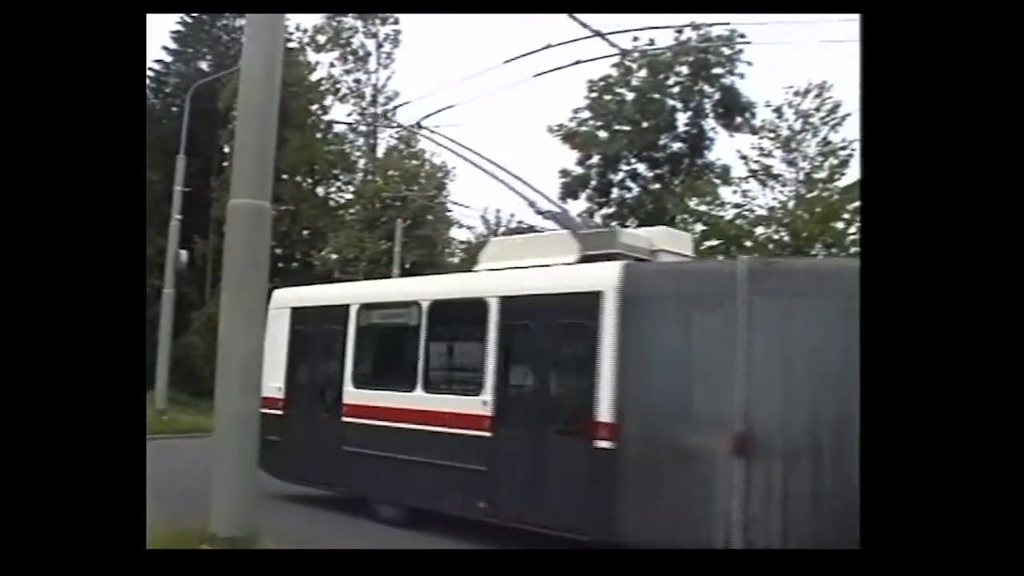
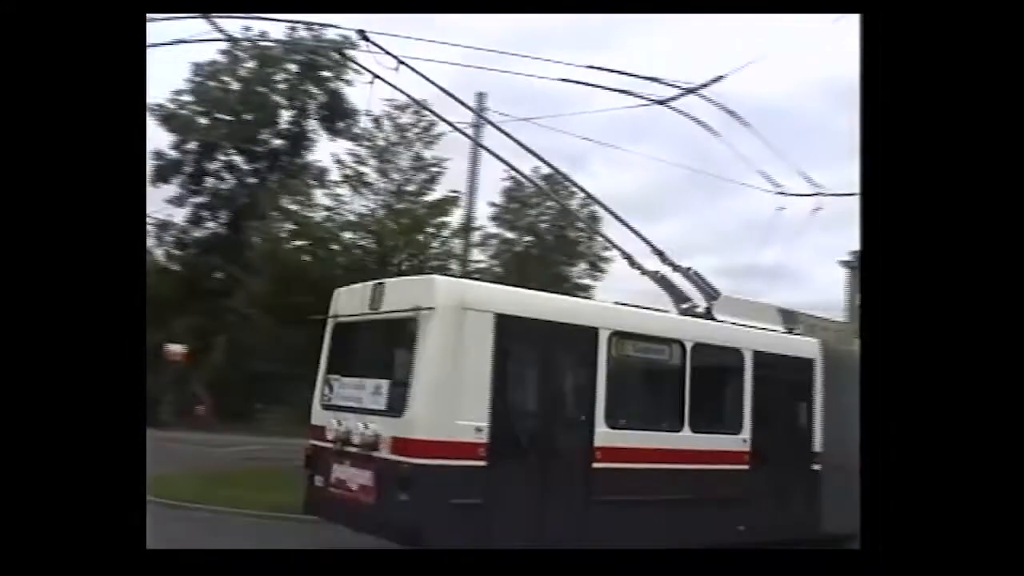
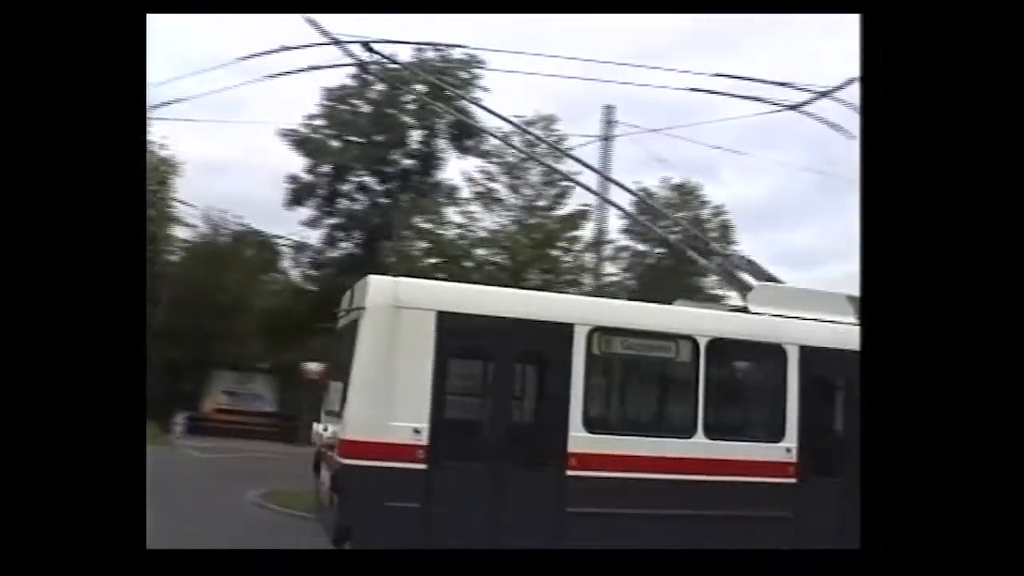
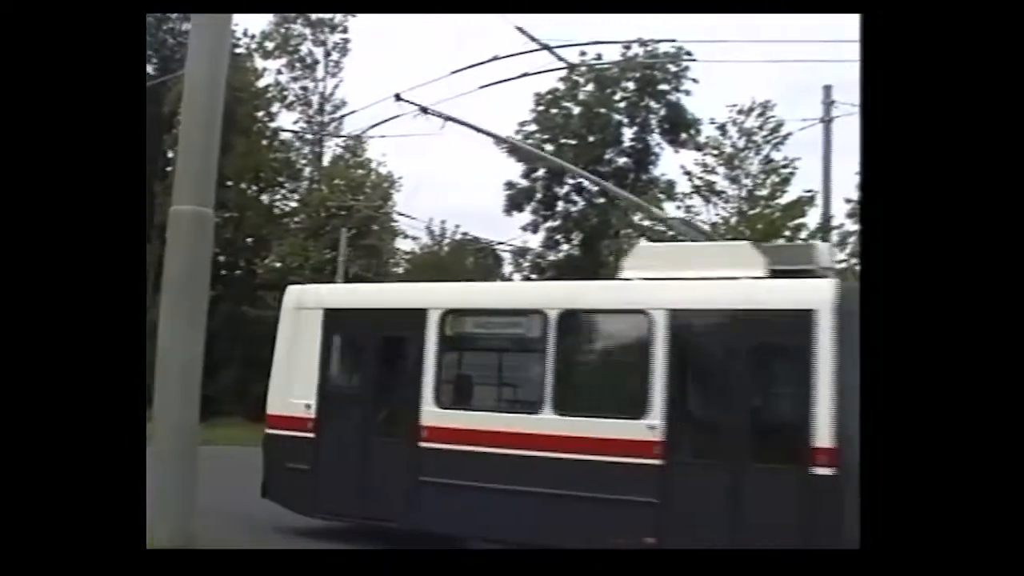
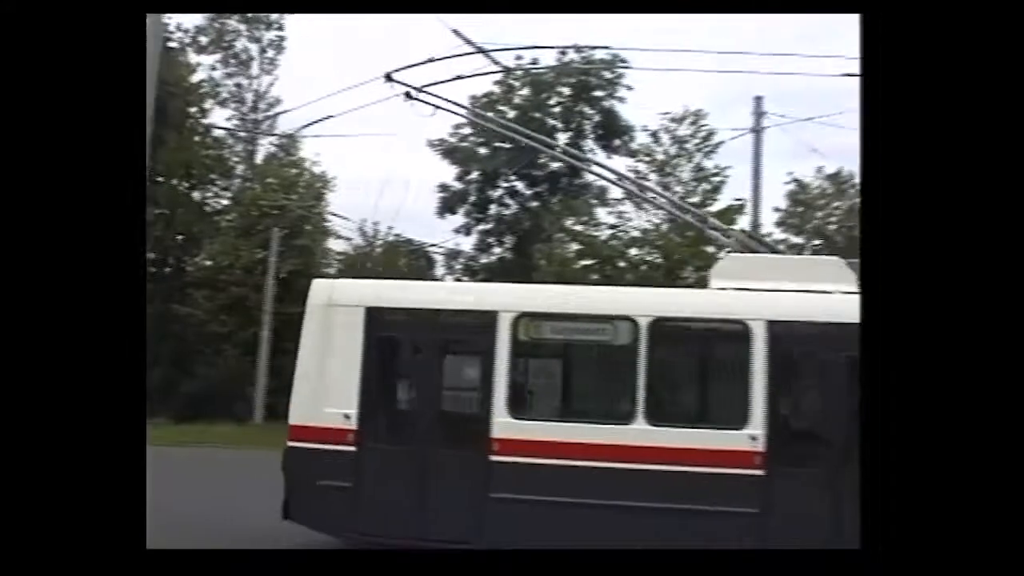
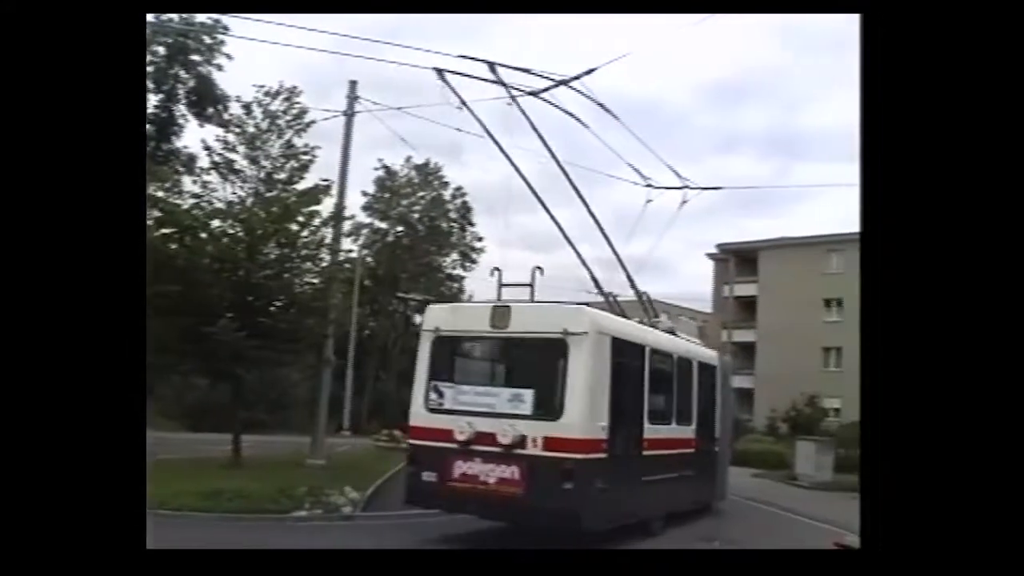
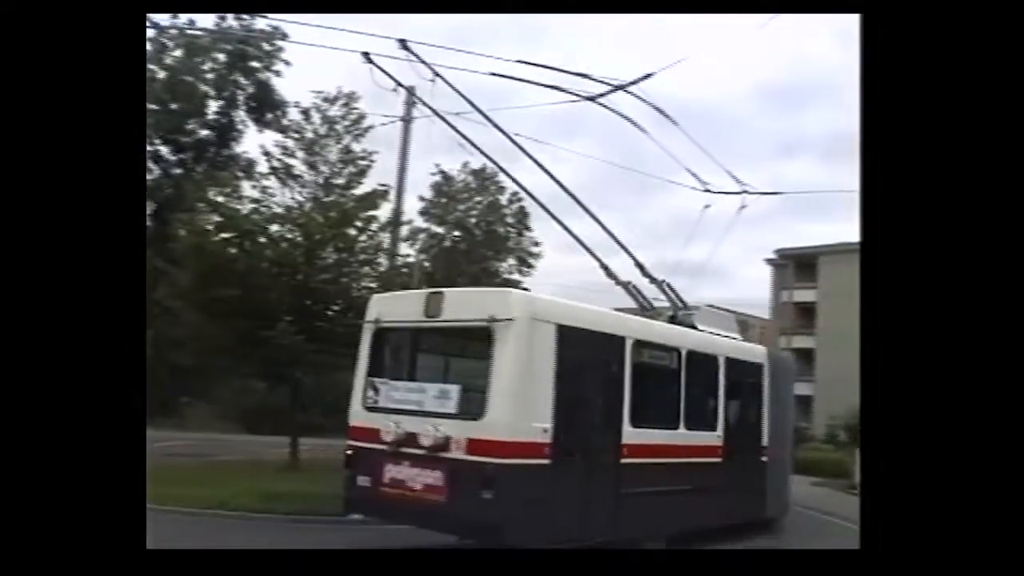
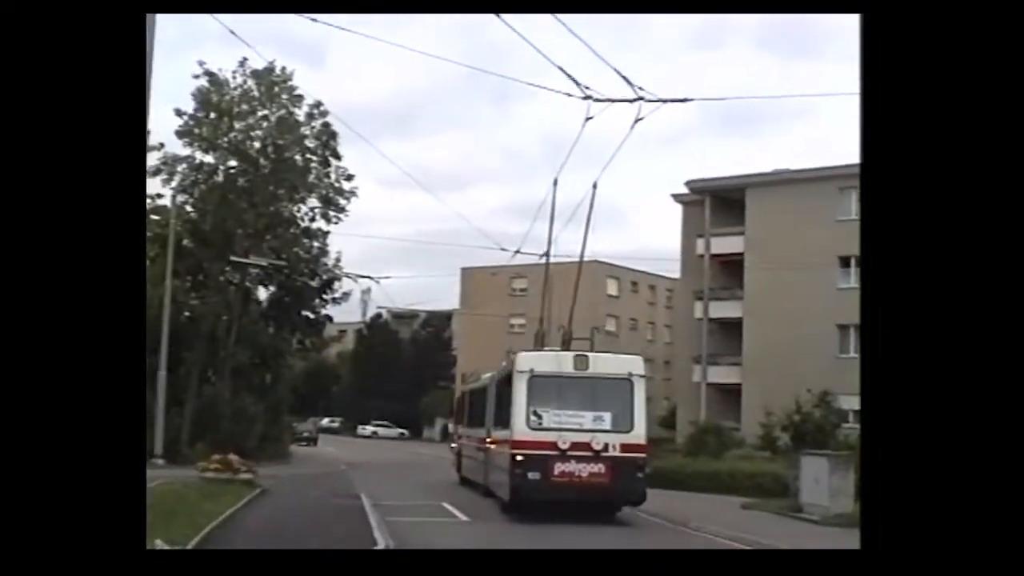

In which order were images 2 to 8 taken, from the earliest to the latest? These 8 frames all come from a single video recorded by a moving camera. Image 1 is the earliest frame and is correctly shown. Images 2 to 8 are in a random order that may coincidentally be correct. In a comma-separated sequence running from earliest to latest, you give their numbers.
4, 5, 3, 2, 7, 6, 8
